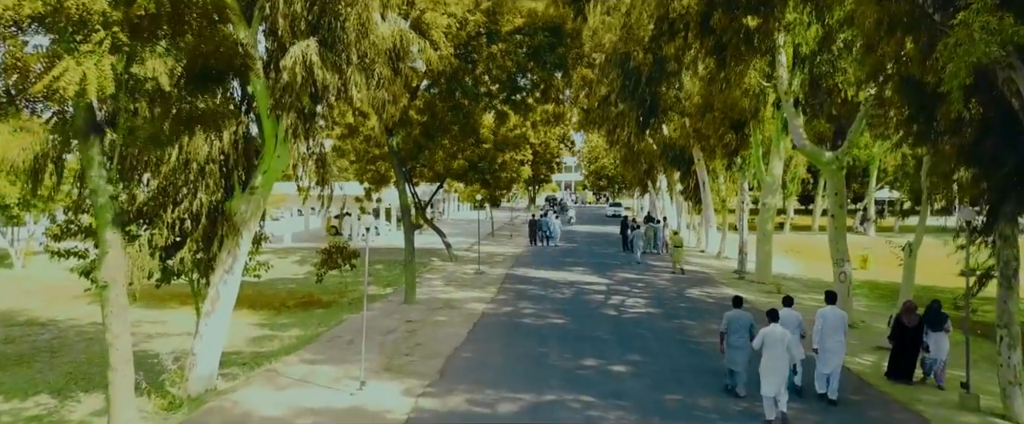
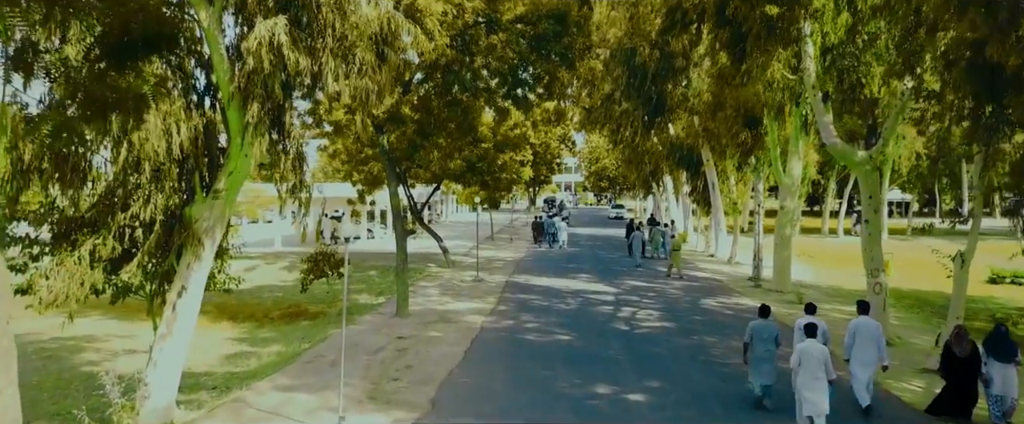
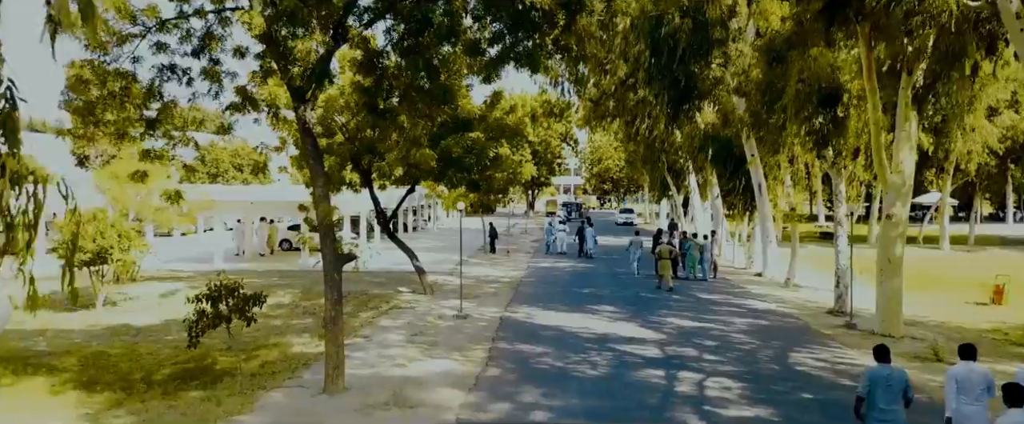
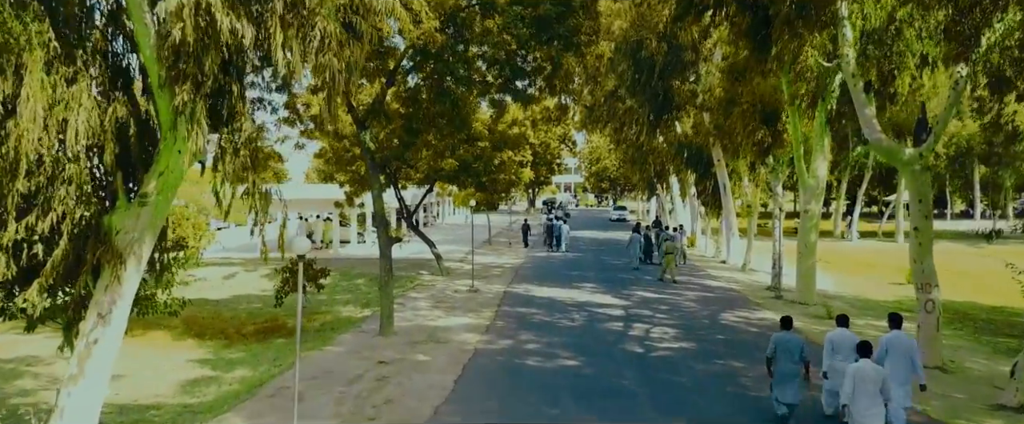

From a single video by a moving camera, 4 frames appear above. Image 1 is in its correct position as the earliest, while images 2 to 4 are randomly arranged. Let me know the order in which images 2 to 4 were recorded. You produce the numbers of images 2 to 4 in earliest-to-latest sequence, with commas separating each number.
2, 4, 3
